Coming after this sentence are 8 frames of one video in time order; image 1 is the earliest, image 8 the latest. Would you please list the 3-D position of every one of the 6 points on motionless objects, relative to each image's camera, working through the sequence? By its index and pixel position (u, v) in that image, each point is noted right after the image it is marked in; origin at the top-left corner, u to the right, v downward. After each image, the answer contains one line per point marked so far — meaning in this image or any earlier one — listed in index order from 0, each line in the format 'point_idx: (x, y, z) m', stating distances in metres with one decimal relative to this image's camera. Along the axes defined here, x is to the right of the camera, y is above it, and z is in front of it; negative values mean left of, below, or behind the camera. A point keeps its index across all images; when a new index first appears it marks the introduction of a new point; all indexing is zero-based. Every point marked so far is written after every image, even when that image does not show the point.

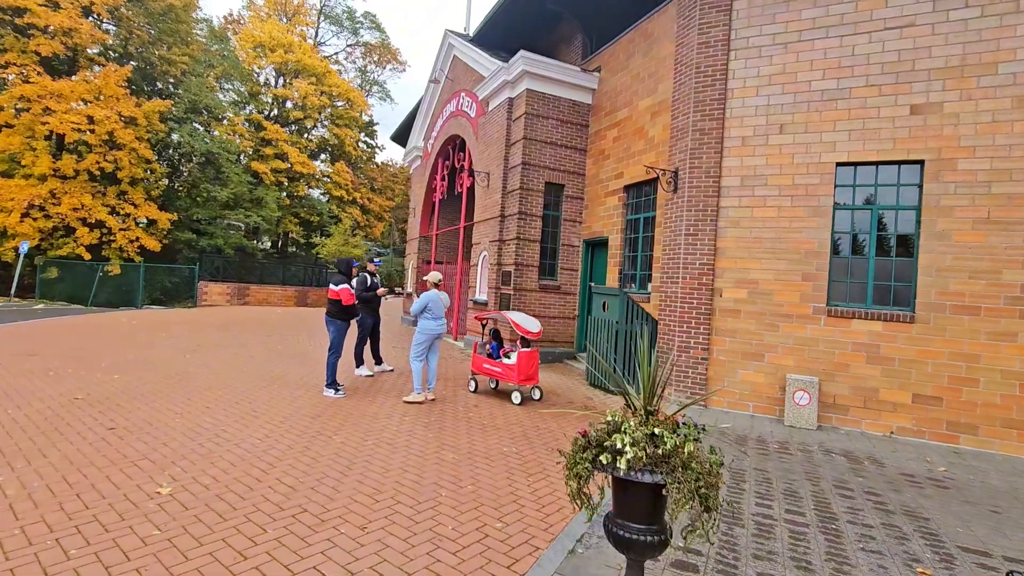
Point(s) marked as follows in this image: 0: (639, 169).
0: (+2.2, +2.0, +8.9) m
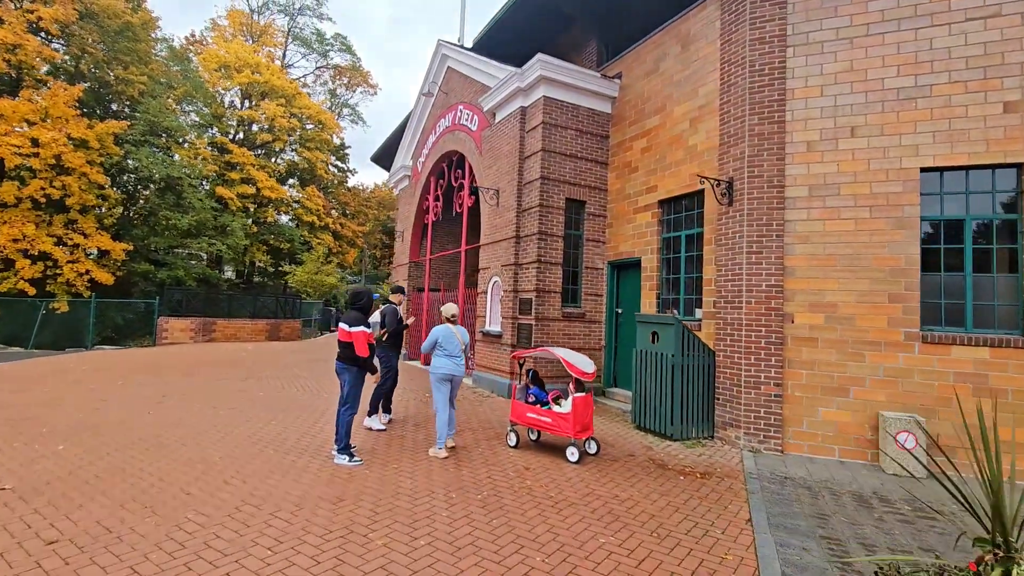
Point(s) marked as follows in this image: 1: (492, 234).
0: (+2.5, +1.6, +8.0) m
1: (-0.4, +1.1, +10.1) m
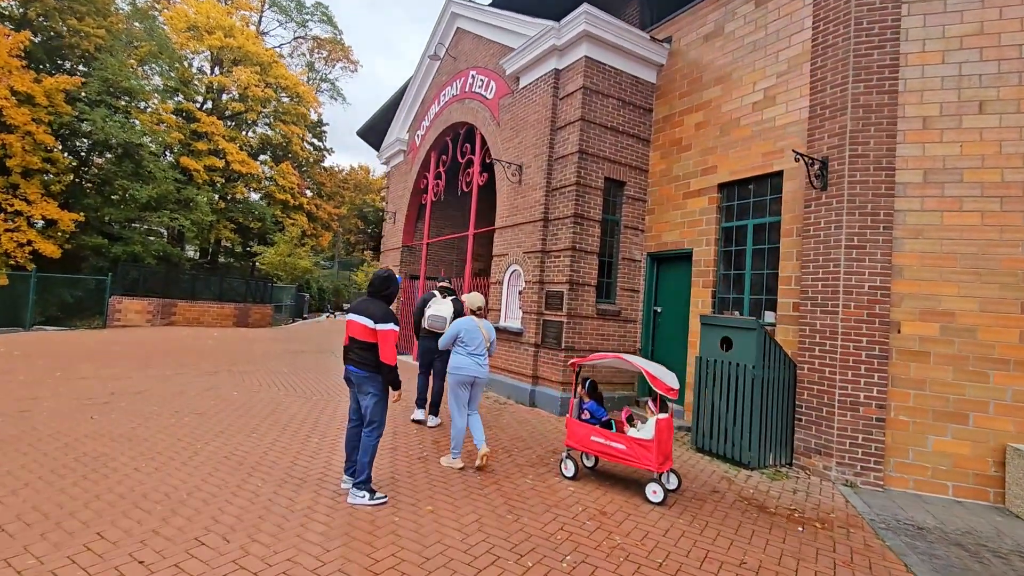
0: (+3.1, +1.7, +6.9) m
1: (0.0, +1.2, +8.8) m
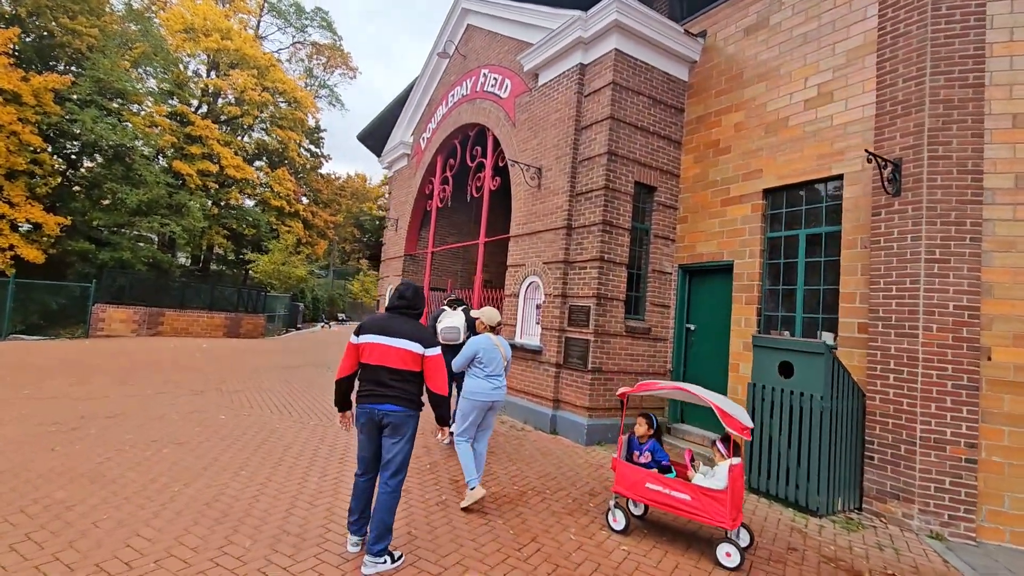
0: (+3.4, +1.5, +6.2) m
1: (+0.3, +1.0, +8.1) m
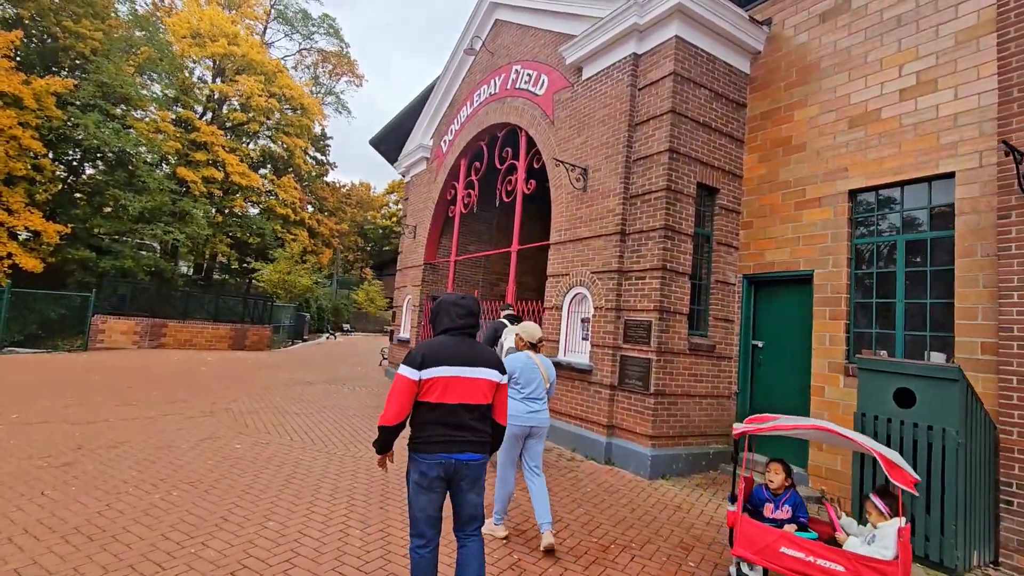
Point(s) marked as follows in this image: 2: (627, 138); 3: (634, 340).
0: (+4.0, +1.3, +5.5) m
1: (+0.9, +0.8, +7.4) m
2: (+1.5, +2.0, +6.7) m
3: (+1.5, -0.6, +6.3) m
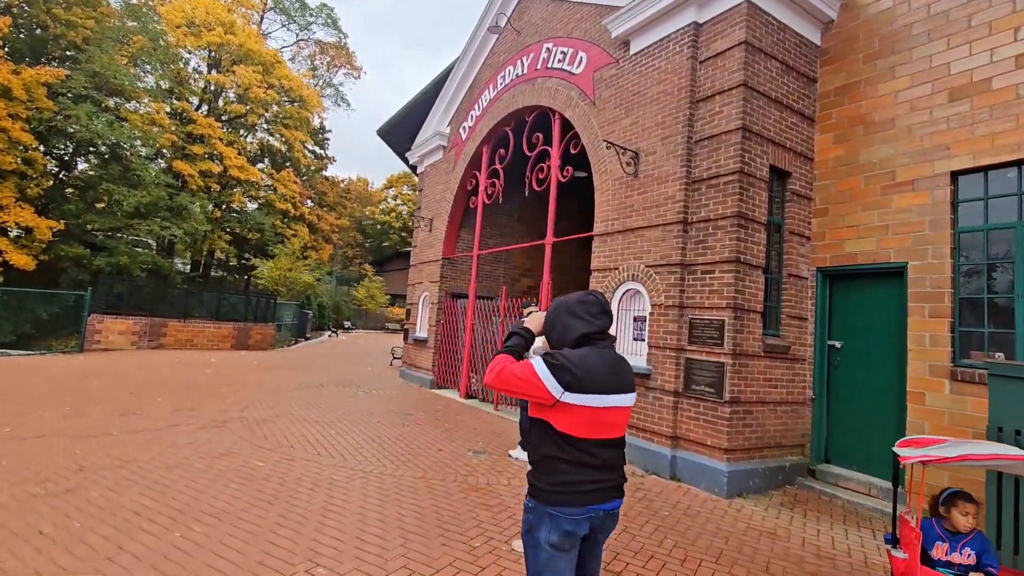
0: (+4.6, +1.4, +4.8) m
1: (+1.5, +0.9, +6.7) m
2: (+2.1, +2.0, +6.1) m
3: (+2.1, -0.6, +5.6) m
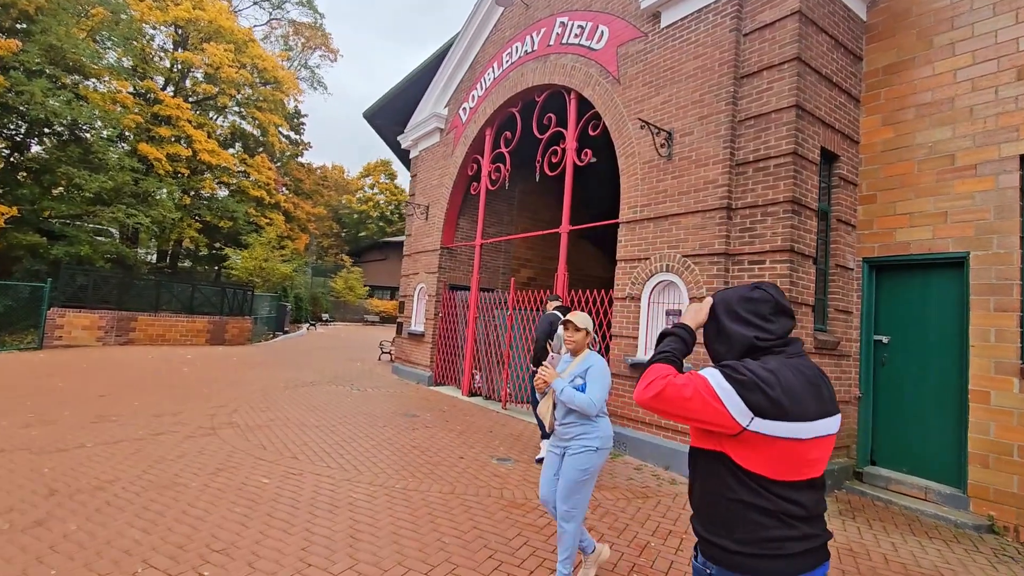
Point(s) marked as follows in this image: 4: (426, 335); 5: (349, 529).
0: (+4.9, +1.4, +4.5) m
1: (+1.7, +1.0, +6.2) m
2: (+2.4, +2.1, +5.6) m
3: (+2.4, -0.5, +5.2) m
4: (-1.8, -1.0, +10.7) m
5: (-1.2, -1.8, +3.7) m
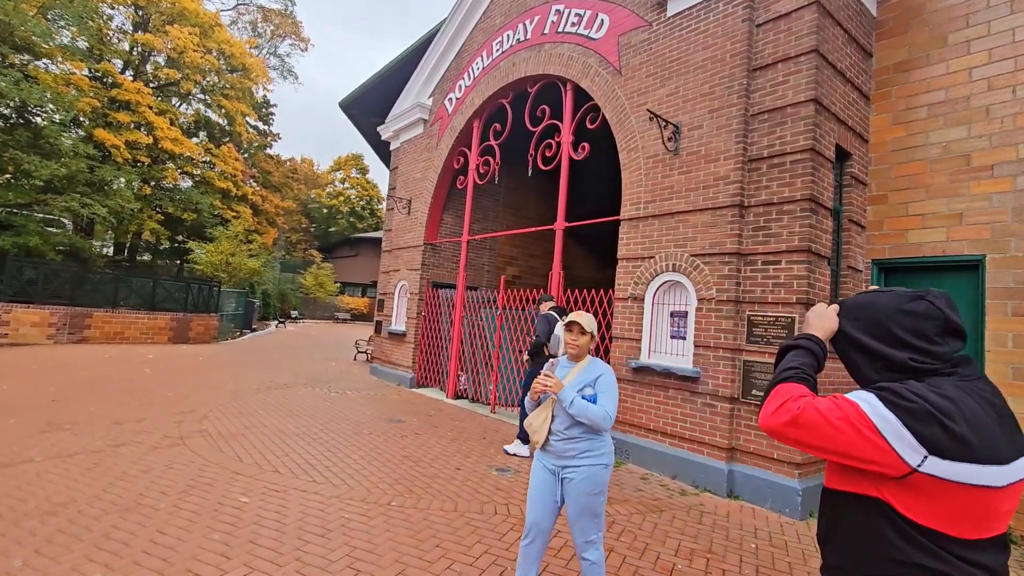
0: (+5.0, +1.4, +4.4) m
1: (+1.7, +1.0, +6.0) m
2: (+2.4, +2.1, +5.4) m
3: (+2.4, -0.5, +5.0) m
4: (-2.1, -0.9, +10.3) m
5: (-1.1, -1.8, +3.3) m
